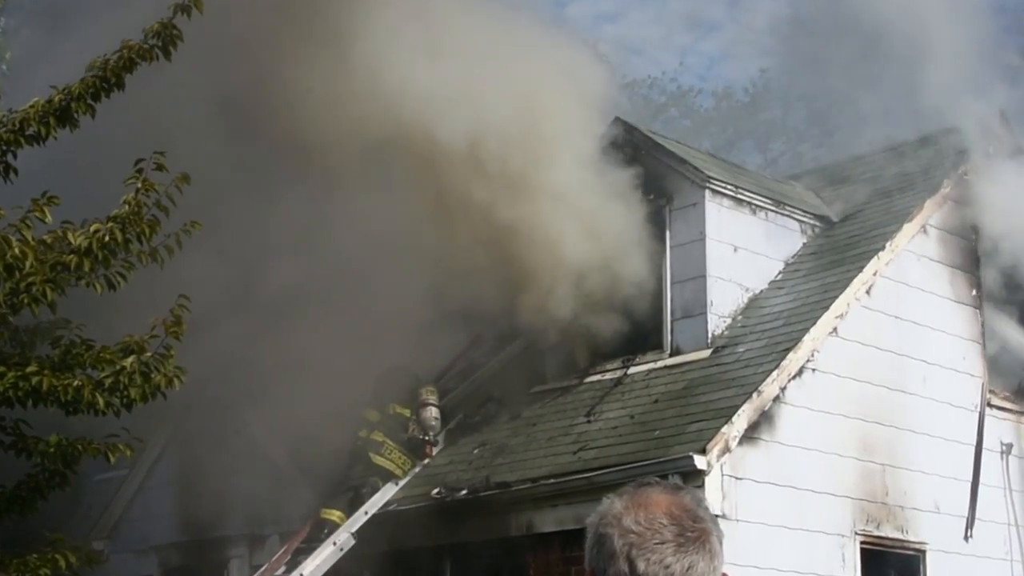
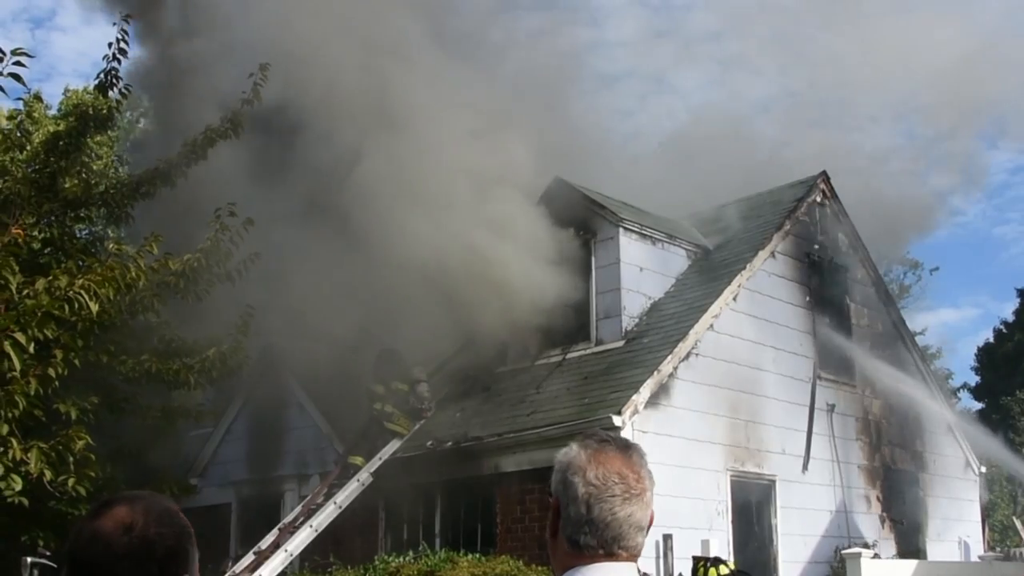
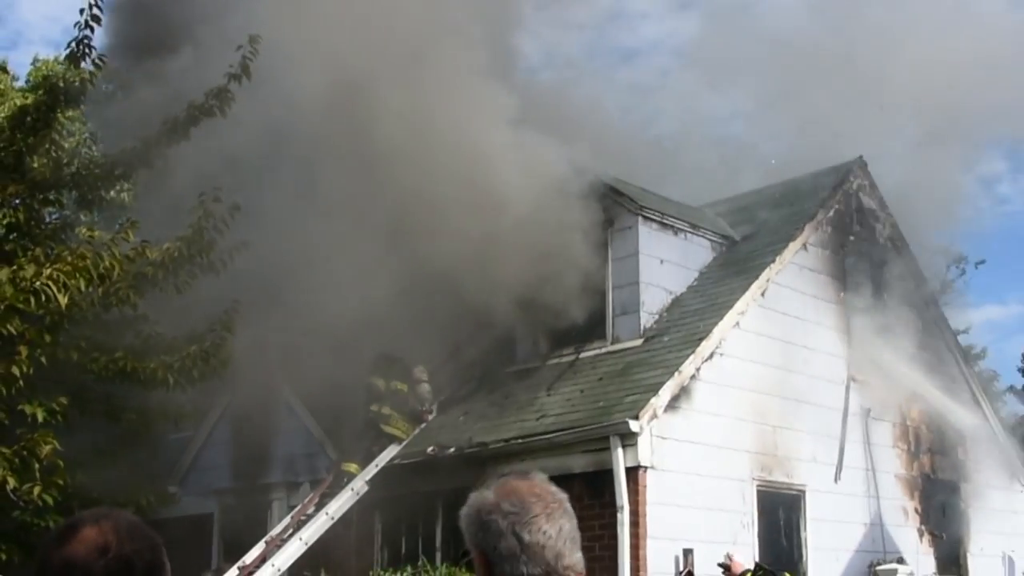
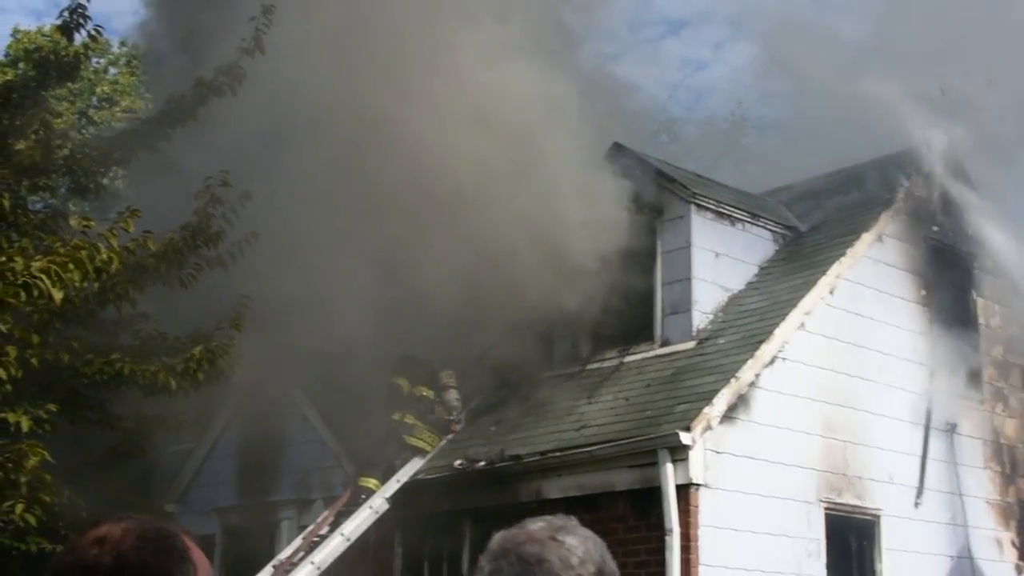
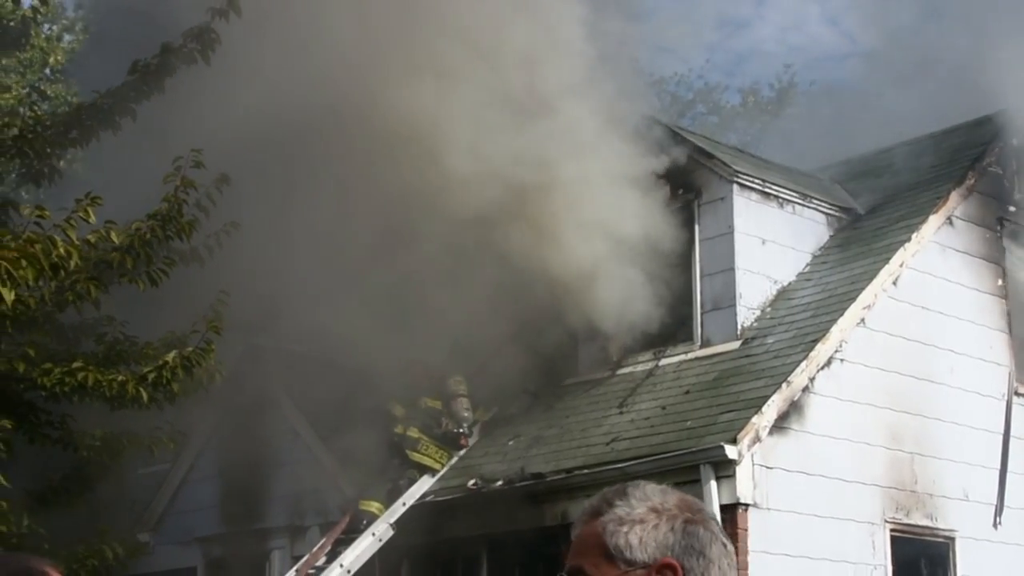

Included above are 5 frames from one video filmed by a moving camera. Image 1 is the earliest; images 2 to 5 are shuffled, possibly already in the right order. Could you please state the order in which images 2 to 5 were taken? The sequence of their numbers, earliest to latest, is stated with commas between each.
5, 4, 3, 2
